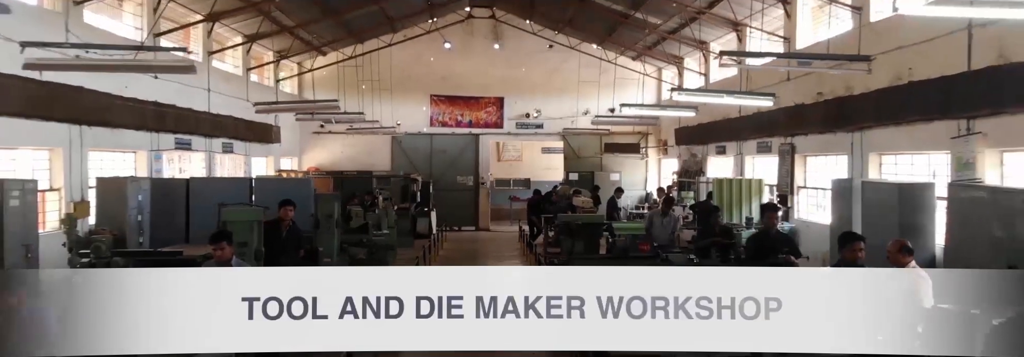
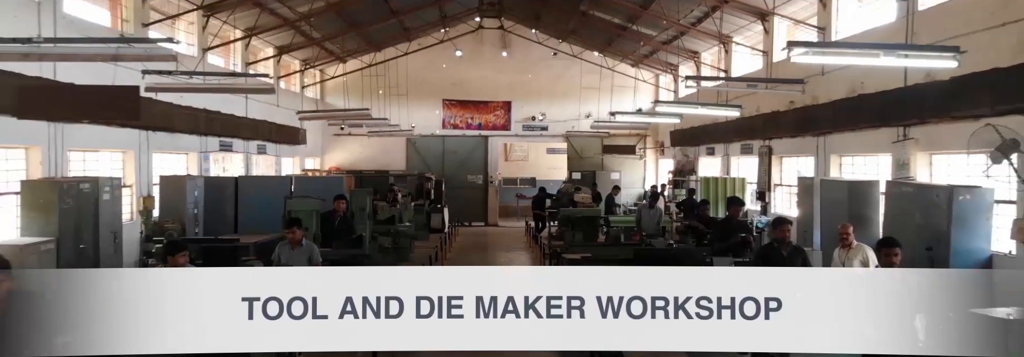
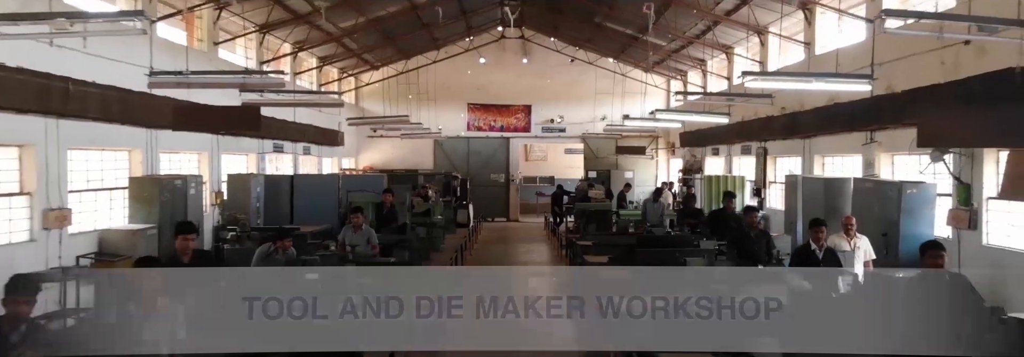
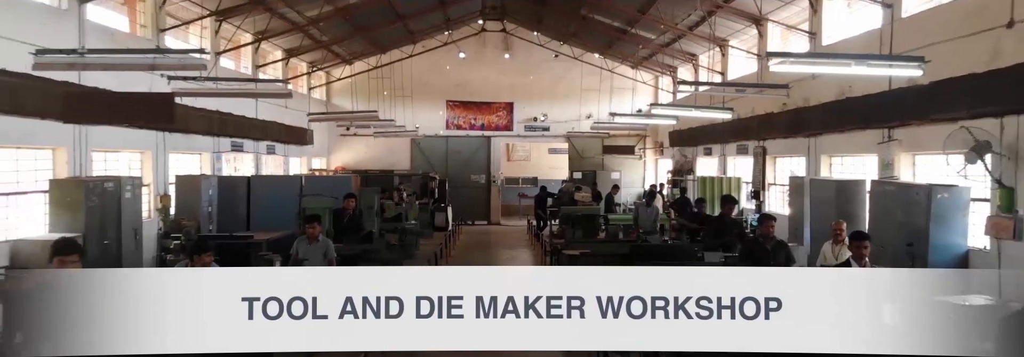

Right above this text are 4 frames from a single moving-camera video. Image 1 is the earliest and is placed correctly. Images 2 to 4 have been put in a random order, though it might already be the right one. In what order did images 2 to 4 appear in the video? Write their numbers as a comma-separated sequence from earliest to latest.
2, 4, 3
